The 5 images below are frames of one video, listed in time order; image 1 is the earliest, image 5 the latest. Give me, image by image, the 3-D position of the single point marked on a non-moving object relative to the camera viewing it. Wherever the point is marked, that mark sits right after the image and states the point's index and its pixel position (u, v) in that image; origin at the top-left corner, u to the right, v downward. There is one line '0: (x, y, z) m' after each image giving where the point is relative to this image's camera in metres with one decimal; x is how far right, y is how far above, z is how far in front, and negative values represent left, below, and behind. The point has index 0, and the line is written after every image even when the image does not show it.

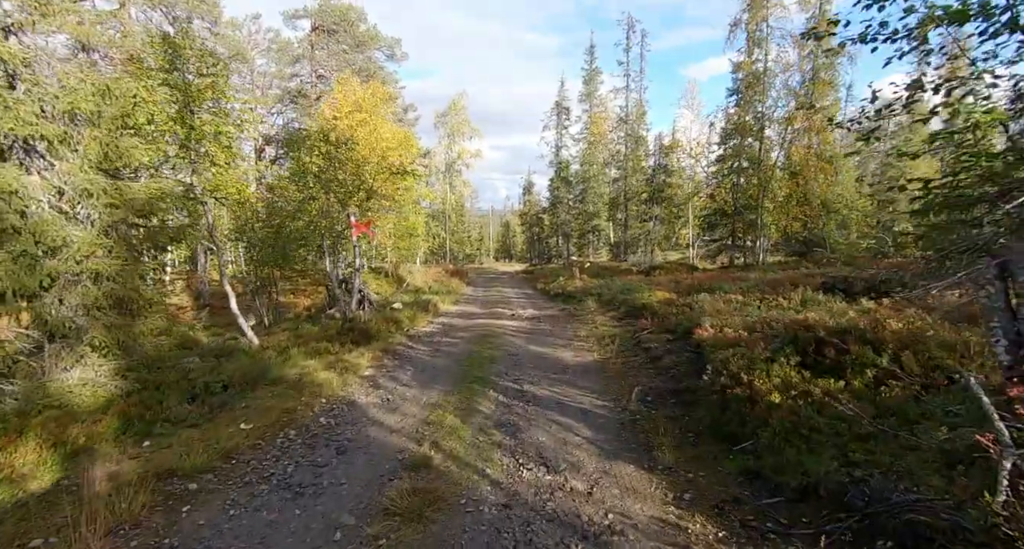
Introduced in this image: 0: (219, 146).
0: (-7.2, +3.1, +11.5) m
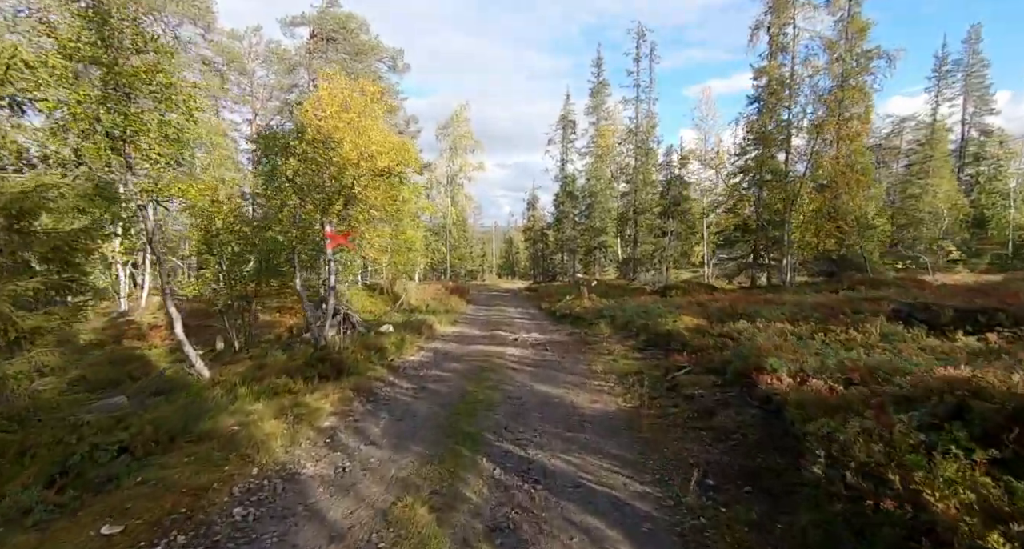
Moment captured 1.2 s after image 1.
0: (-7.1, +2.7, +9.5) m
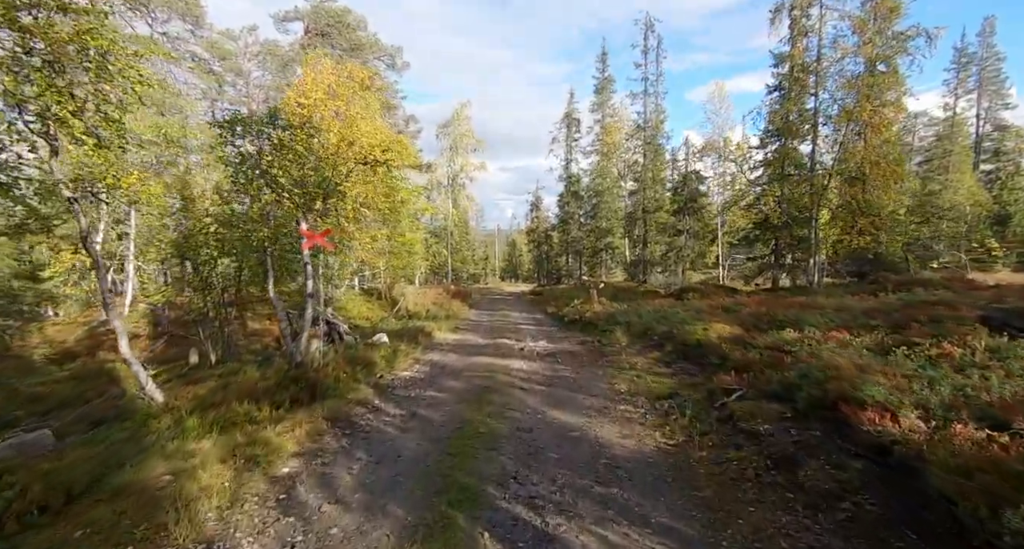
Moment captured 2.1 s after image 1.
0: (-7.0, +2.6, +7.9) m
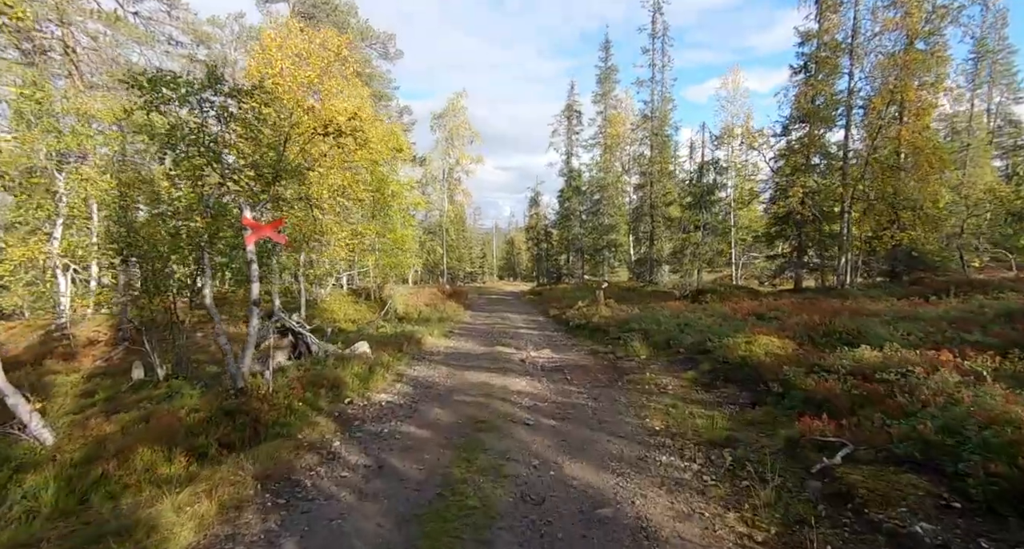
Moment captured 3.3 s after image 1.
0: (-7.0, +2.6, +5.6) m
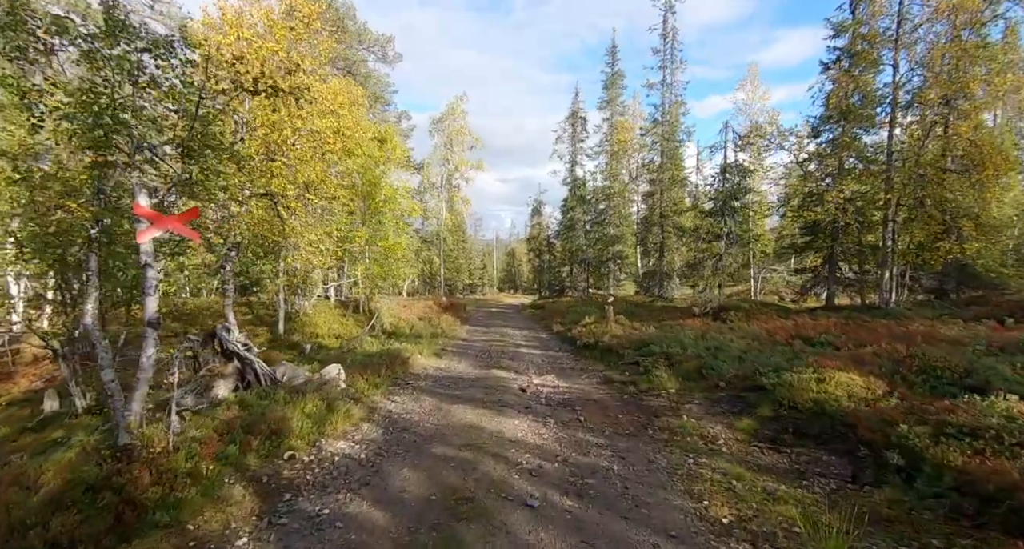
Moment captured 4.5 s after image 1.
0: (-7.0, +2.6, +3.4) m
